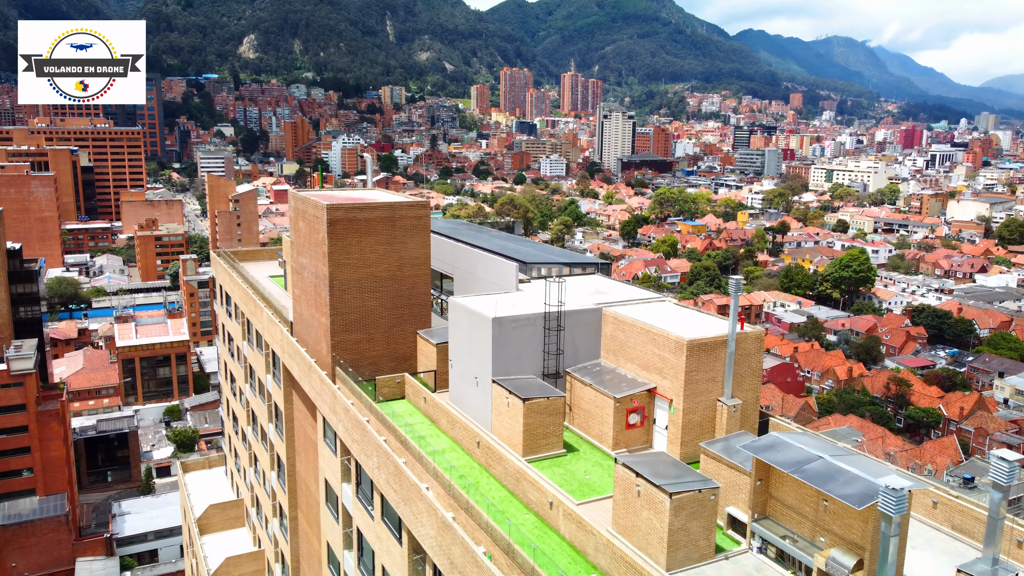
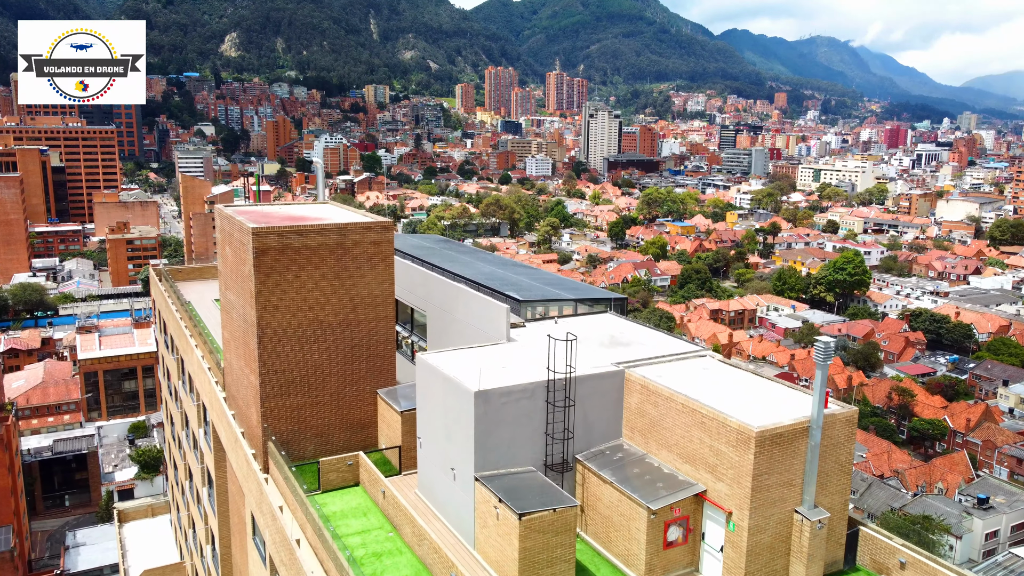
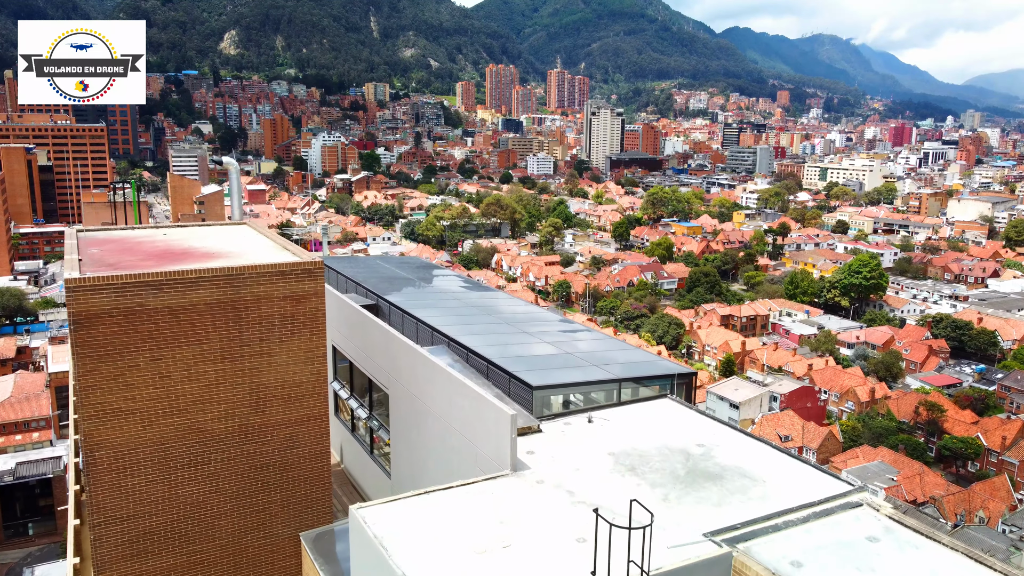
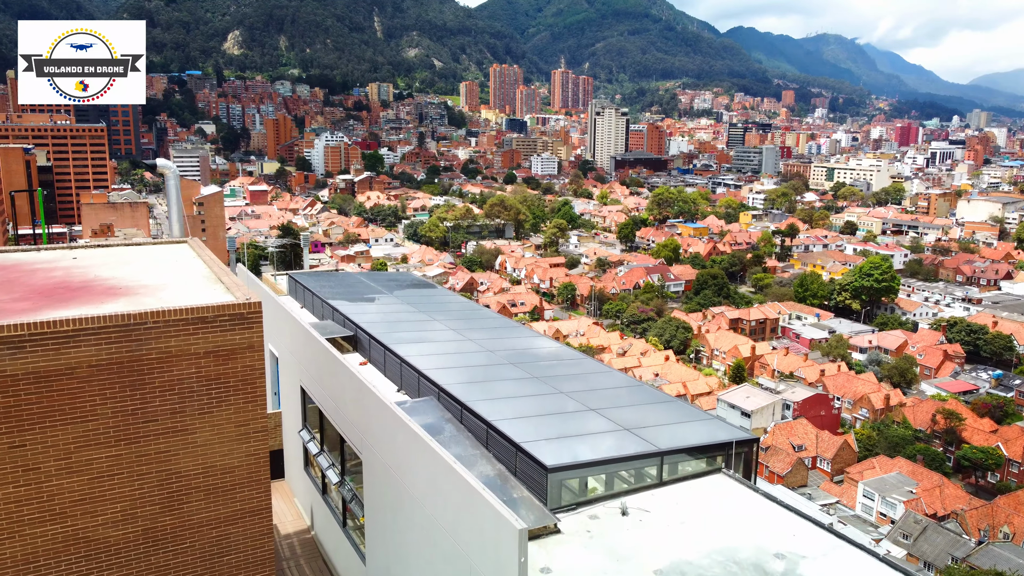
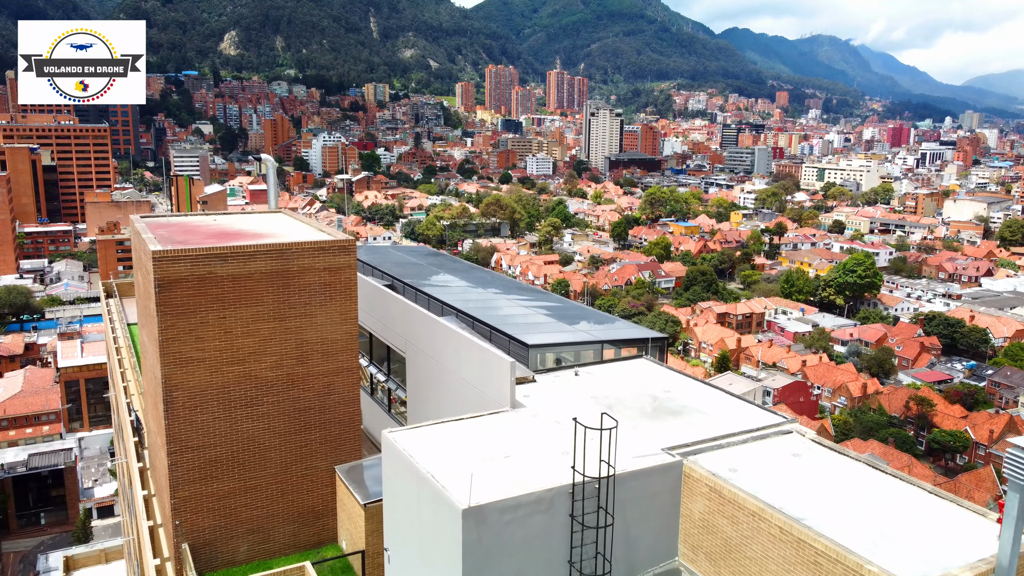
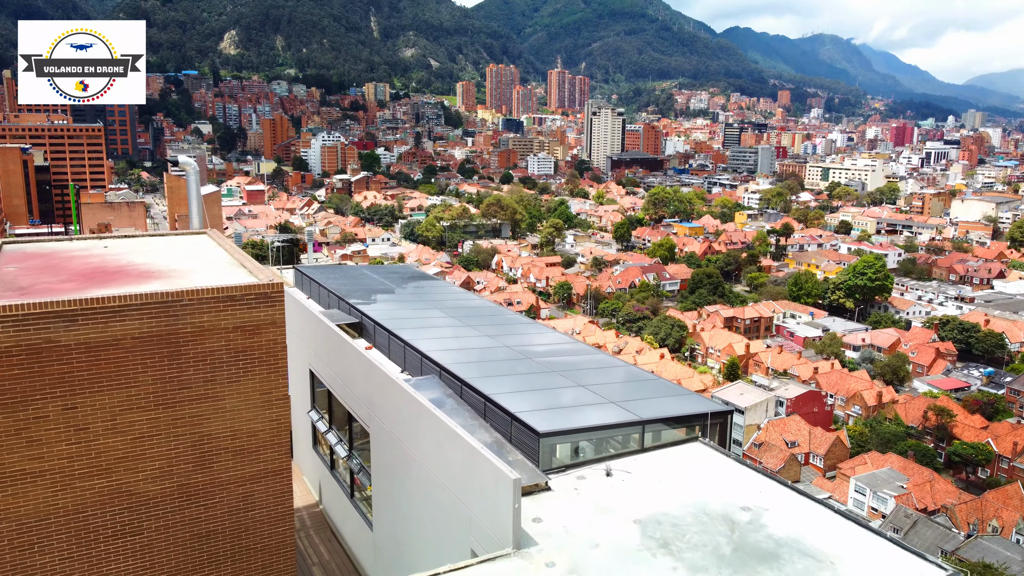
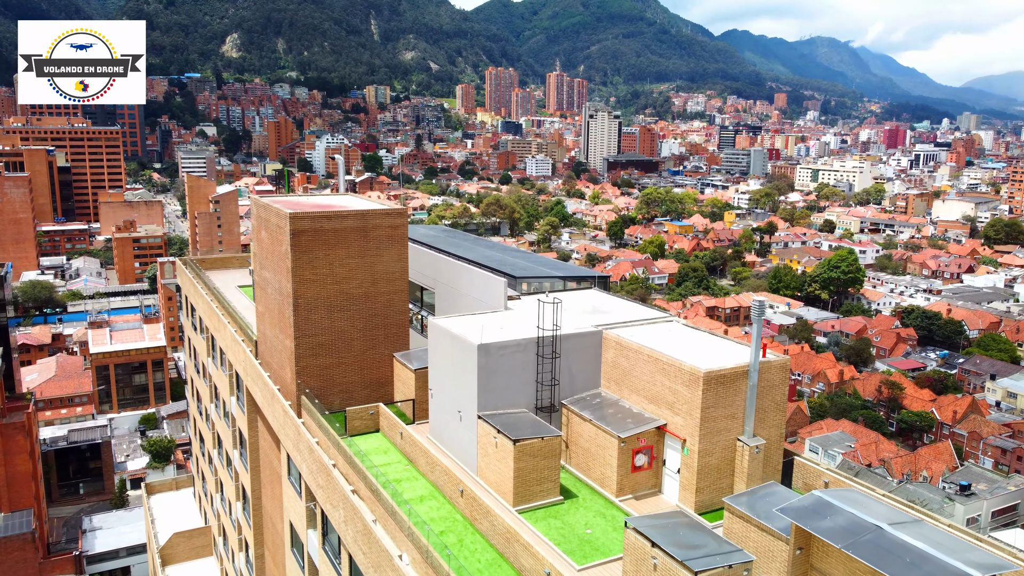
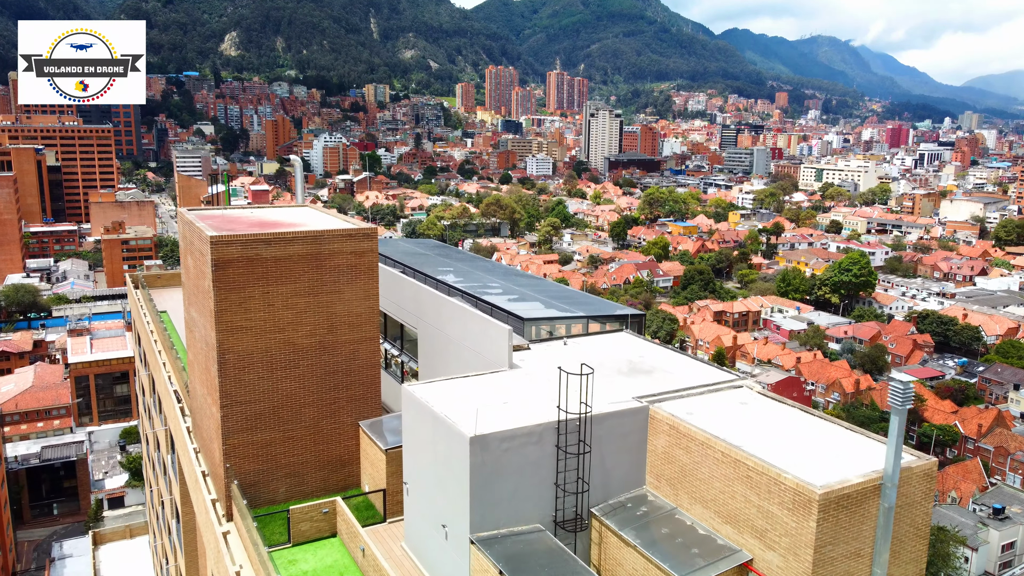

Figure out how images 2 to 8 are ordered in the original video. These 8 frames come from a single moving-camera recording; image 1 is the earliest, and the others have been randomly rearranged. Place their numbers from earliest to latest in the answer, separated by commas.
7, 2, 8, 5, 3, 6, 4
